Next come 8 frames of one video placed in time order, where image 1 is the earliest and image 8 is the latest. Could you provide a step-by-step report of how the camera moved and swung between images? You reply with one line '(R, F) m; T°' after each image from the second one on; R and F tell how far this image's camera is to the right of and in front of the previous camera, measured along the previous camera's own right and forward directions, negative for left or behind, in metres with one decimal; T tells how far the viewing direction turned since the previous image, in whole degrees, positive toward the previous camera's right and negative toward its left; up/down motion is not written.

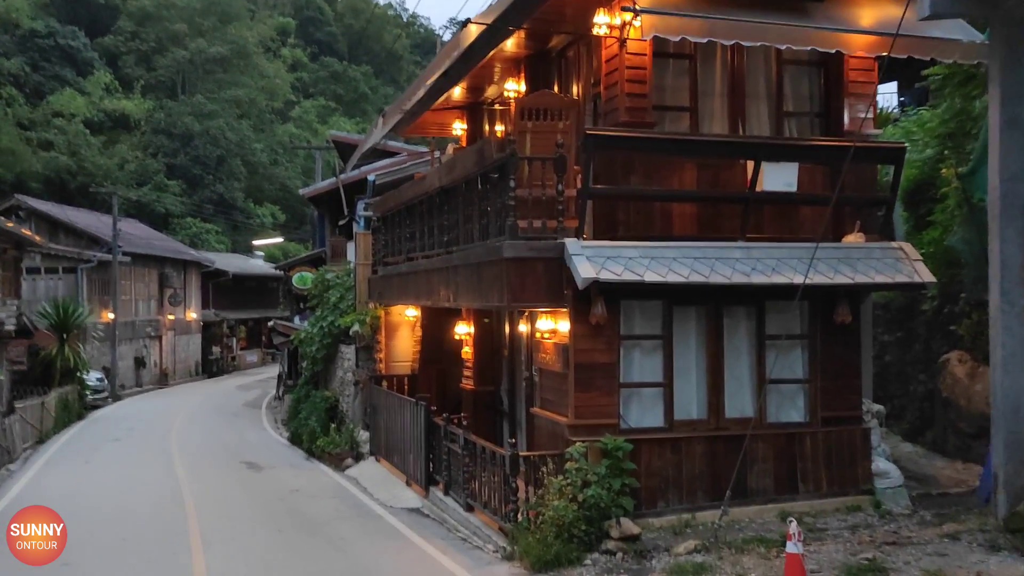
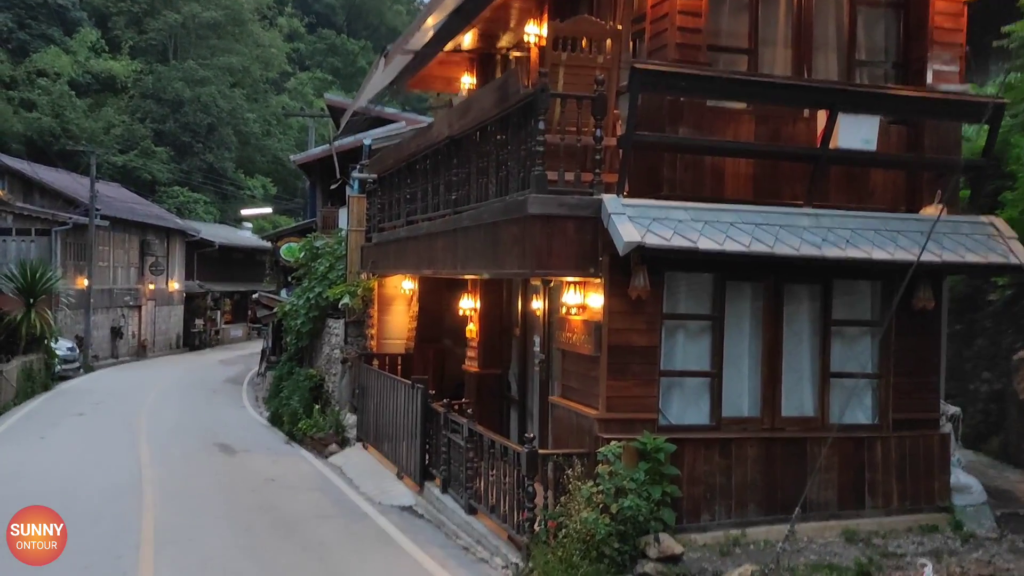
(-0.3, +1.6) m; +1°
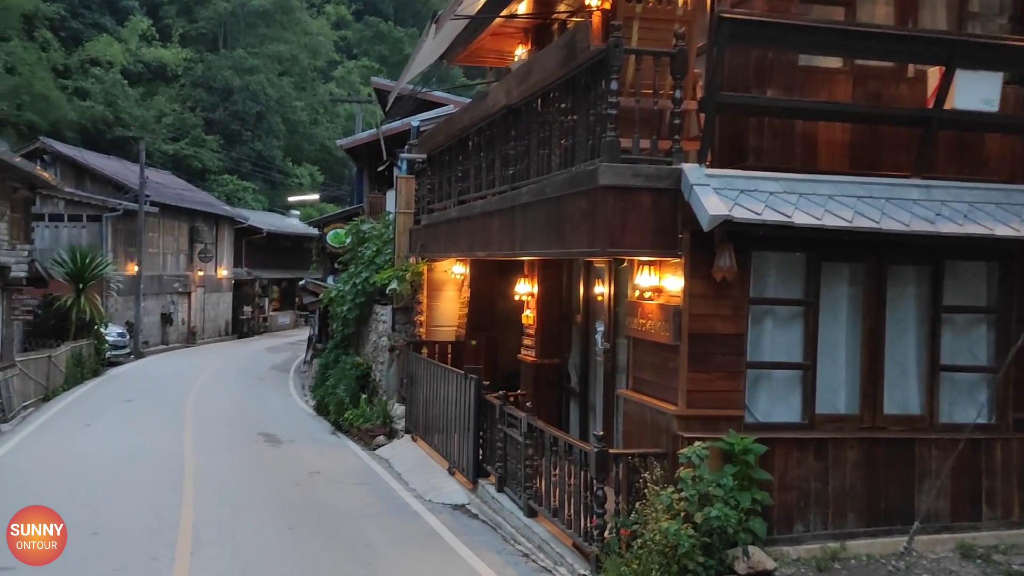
(-0.2, +0.8) m; -3°
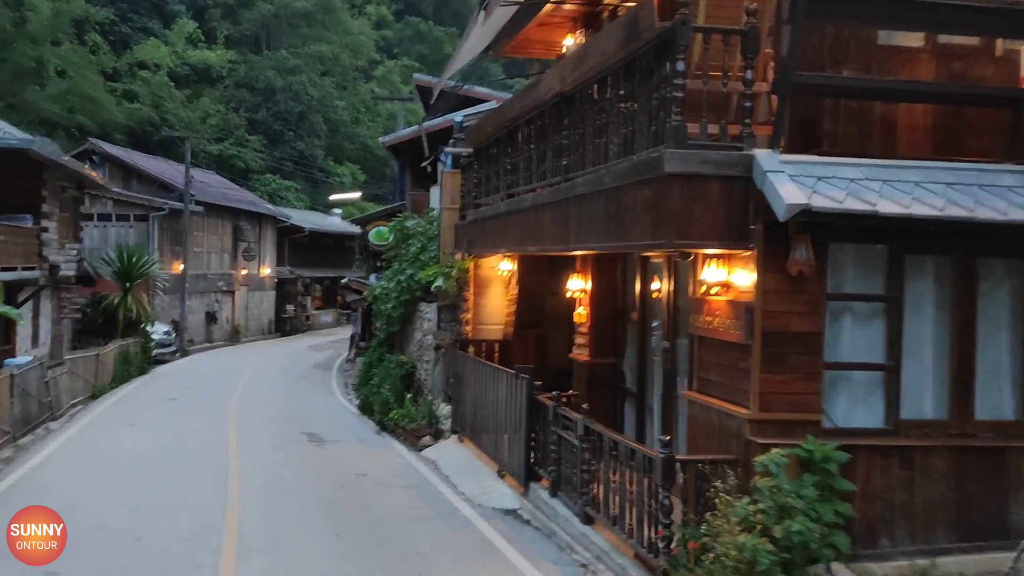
(-0.1, +0.4) m; -3°
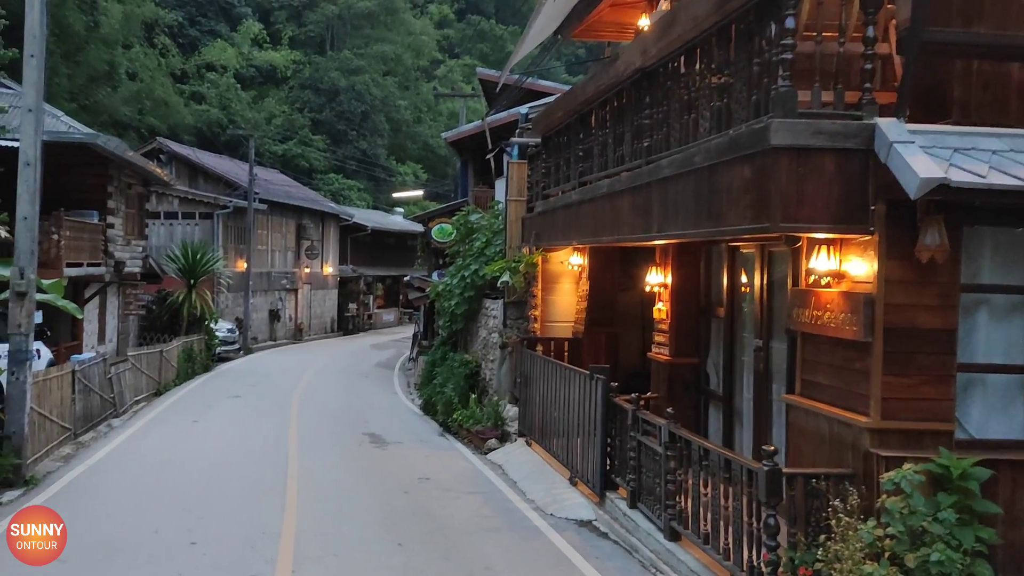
(-0.2, +0.7) m; -4°
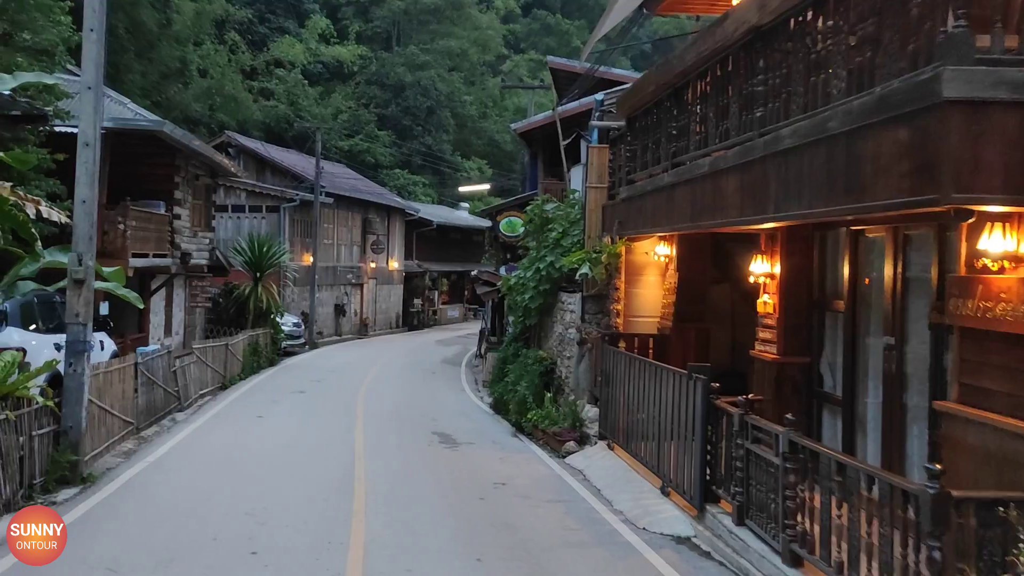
(-0.3, +0.9) m; -4°
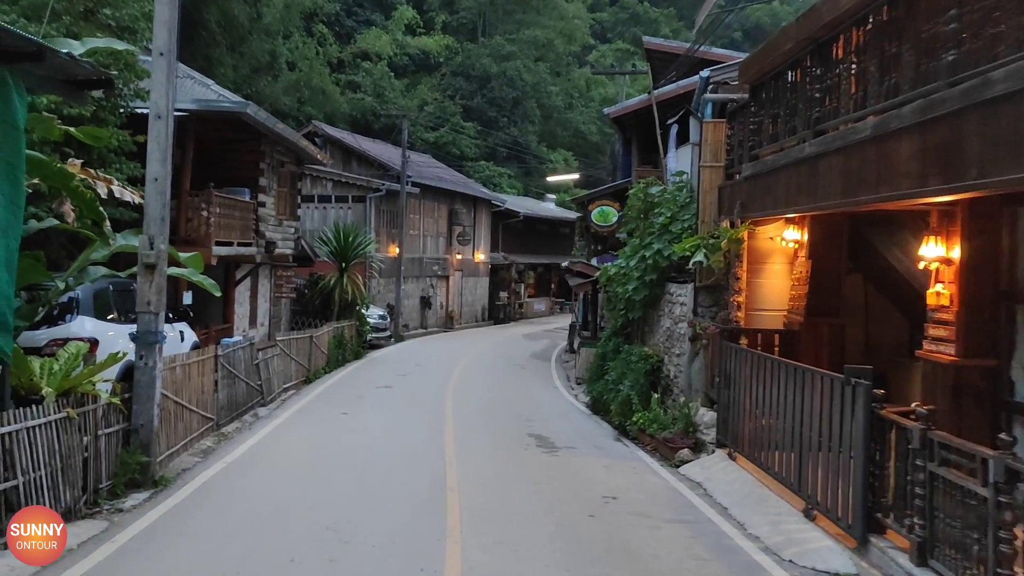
(-0.3, +1.2) m; -5°
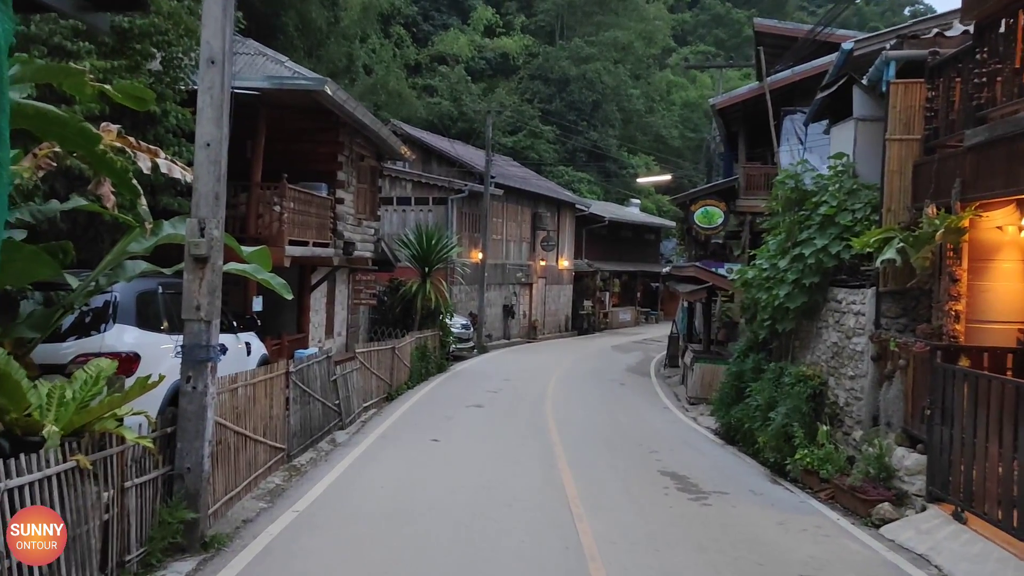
(-0.7, +2.3) m; -5°
